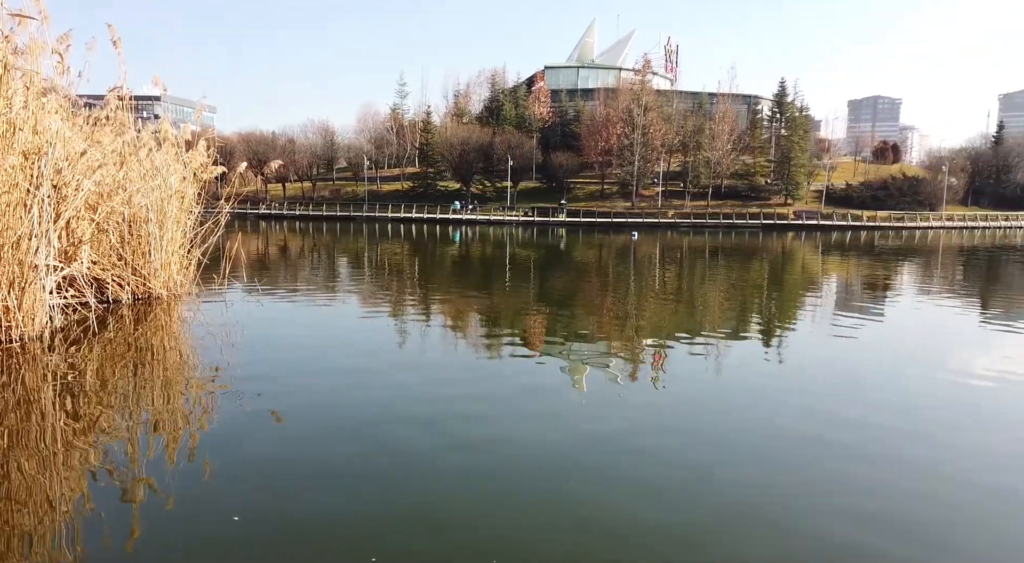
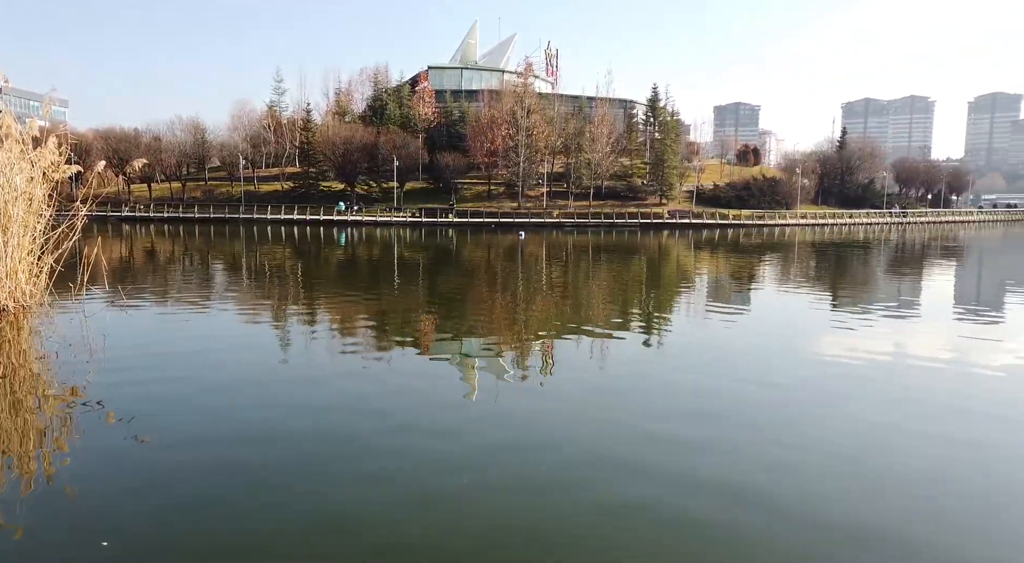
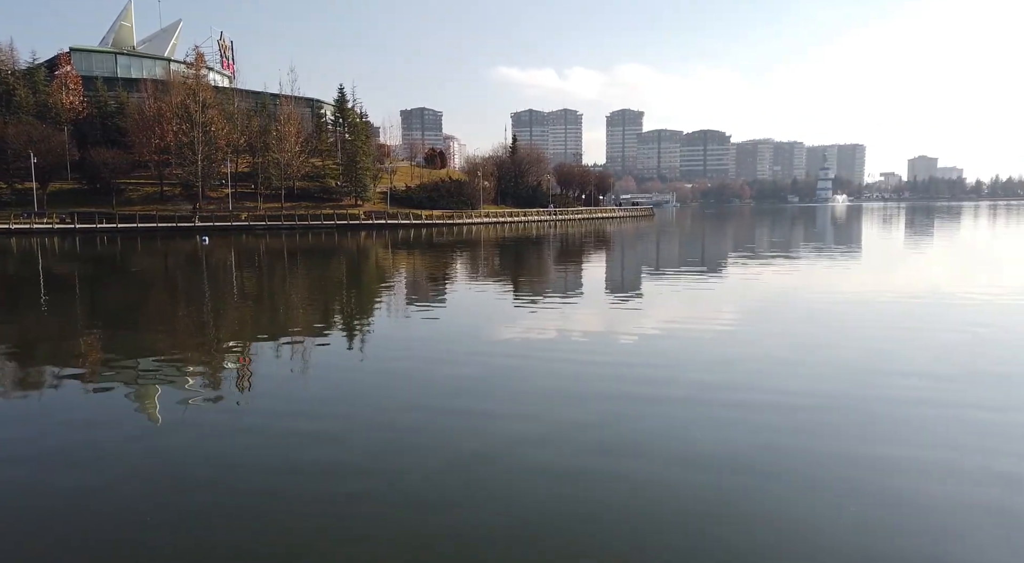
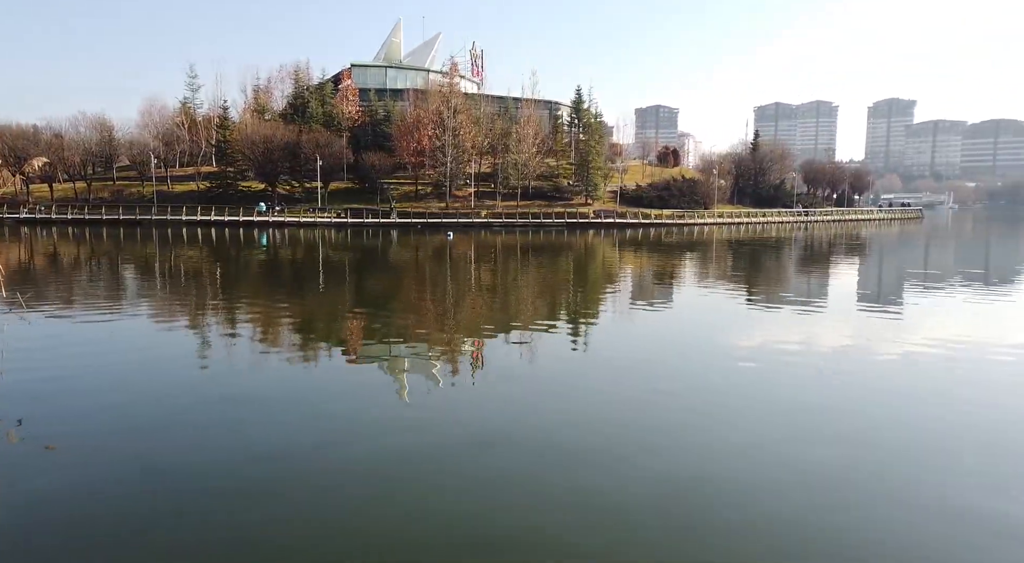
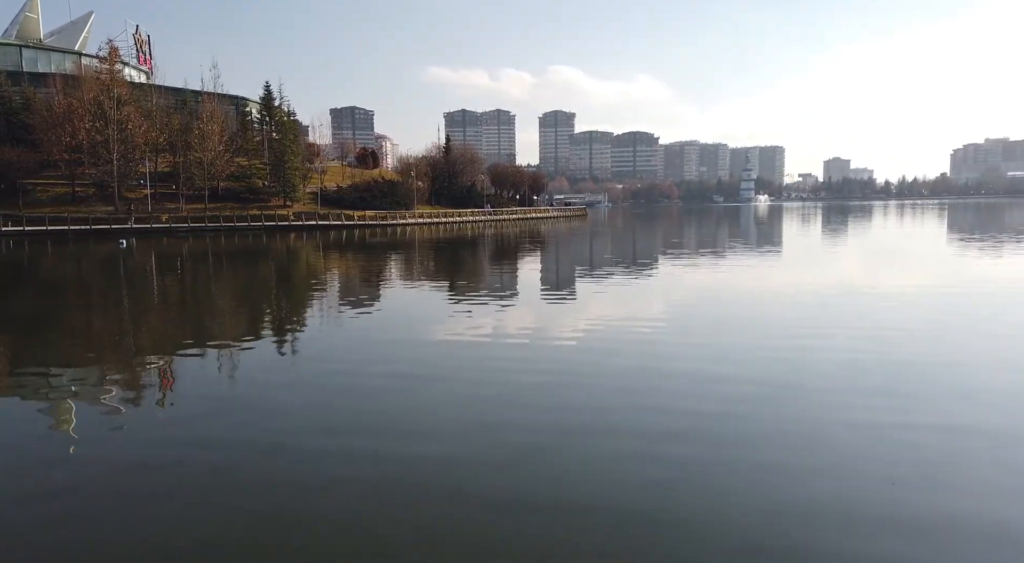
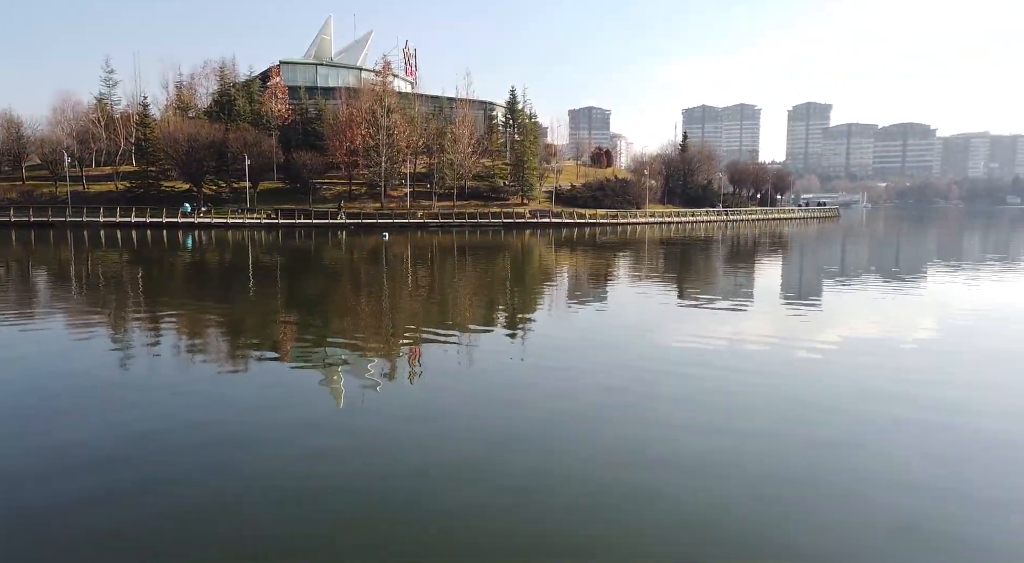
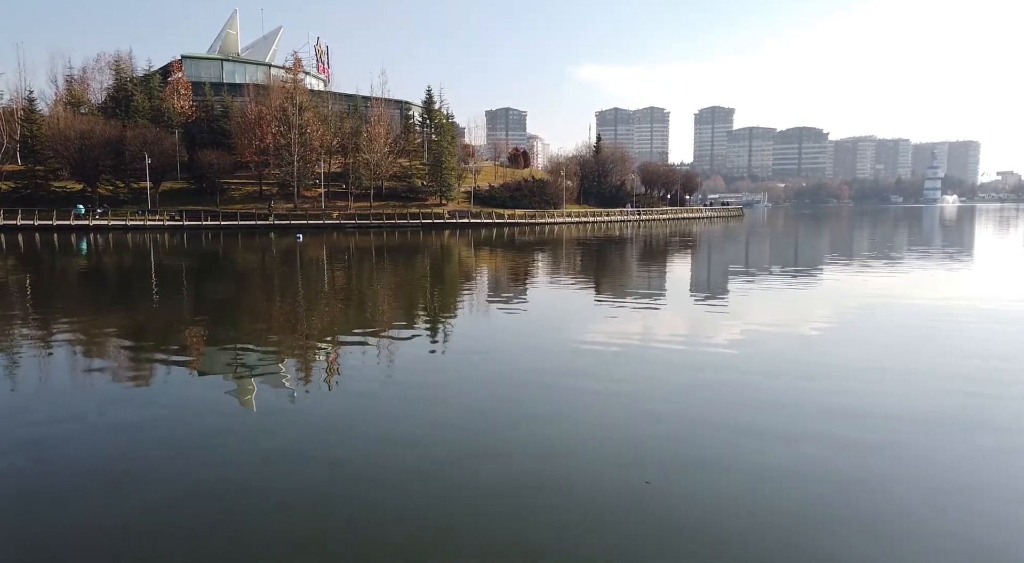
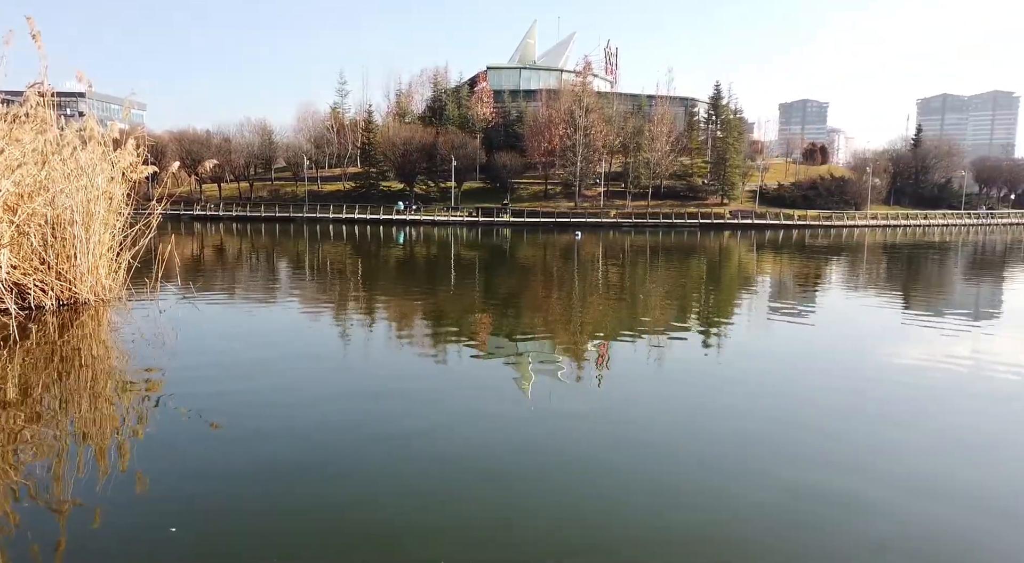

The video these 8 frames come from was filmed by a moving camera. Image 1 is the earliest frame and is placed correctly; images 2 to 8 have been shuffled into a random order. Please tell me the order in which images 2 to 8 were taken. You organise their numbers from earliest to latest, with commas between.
8, 2, 4, 6, 7, 3, 5
